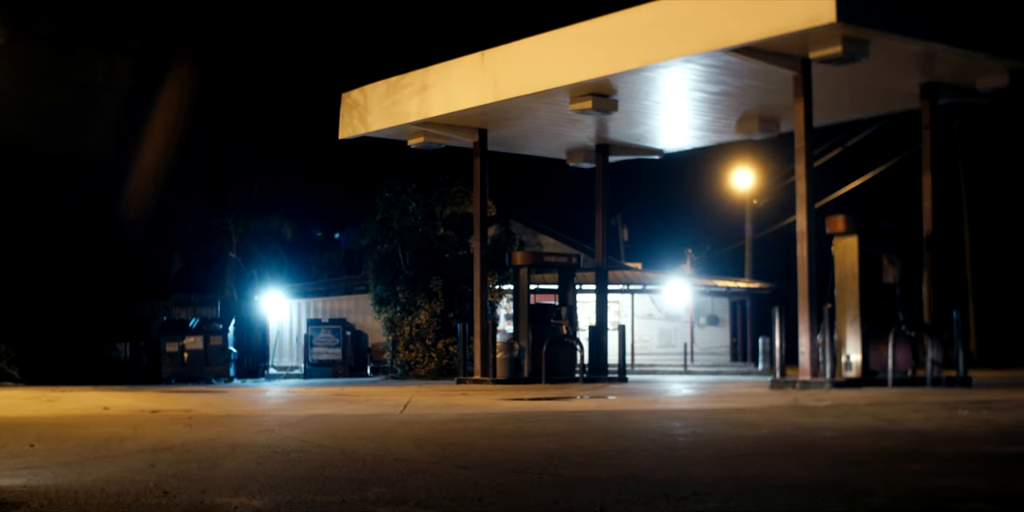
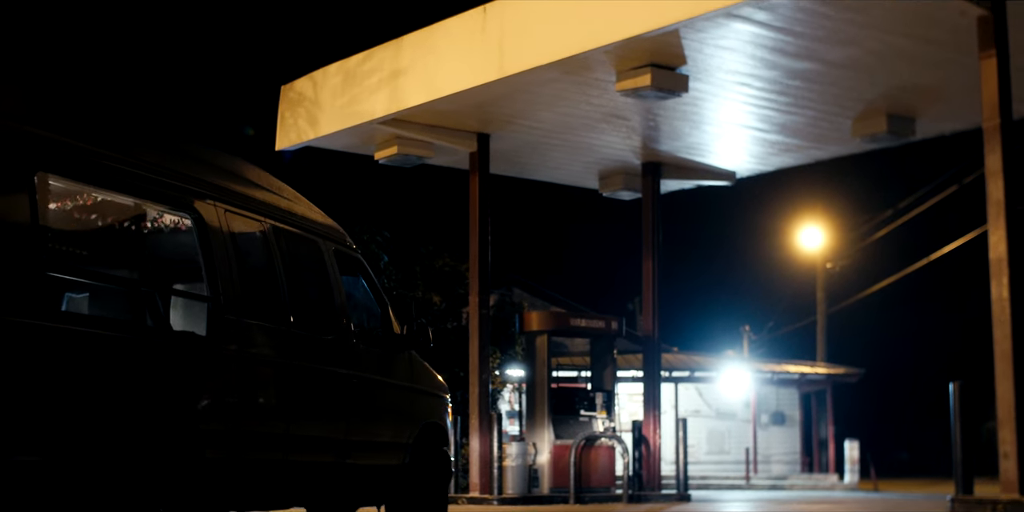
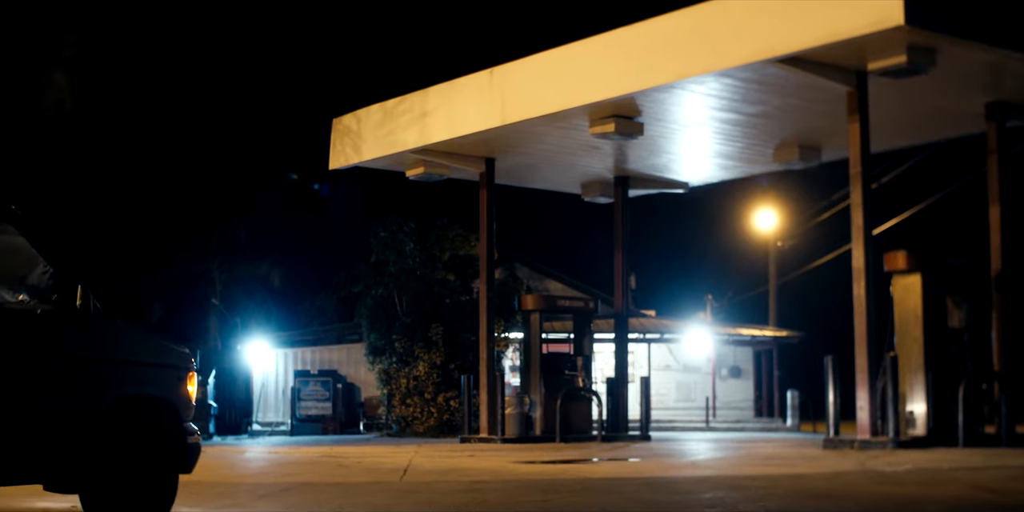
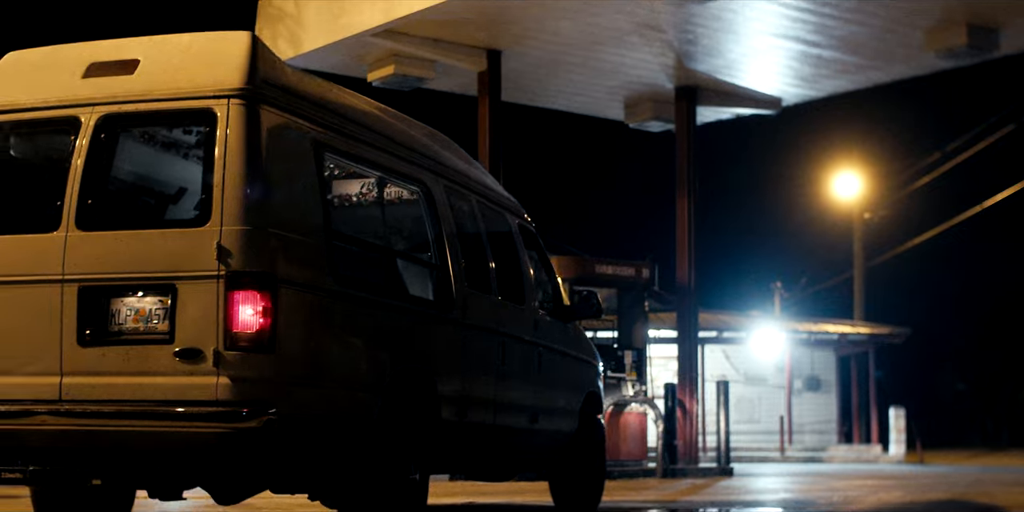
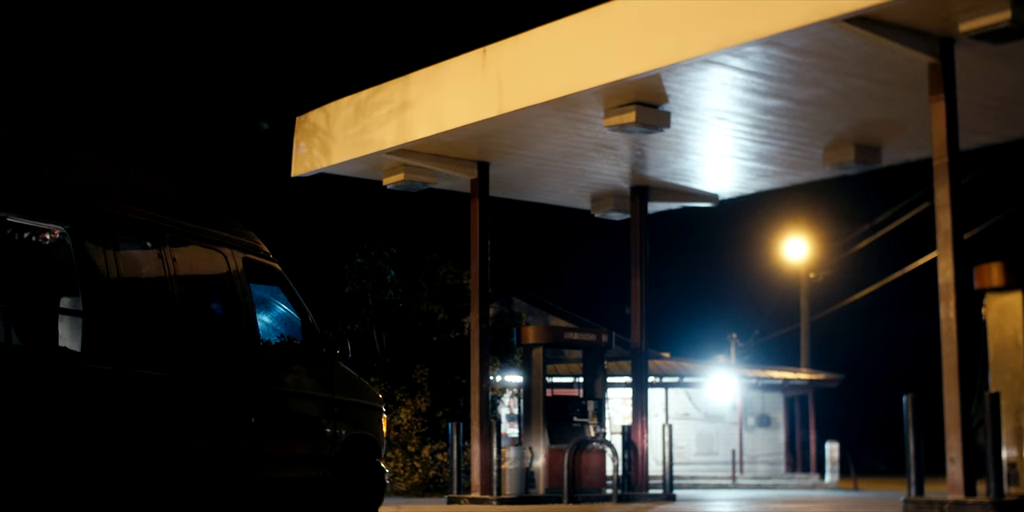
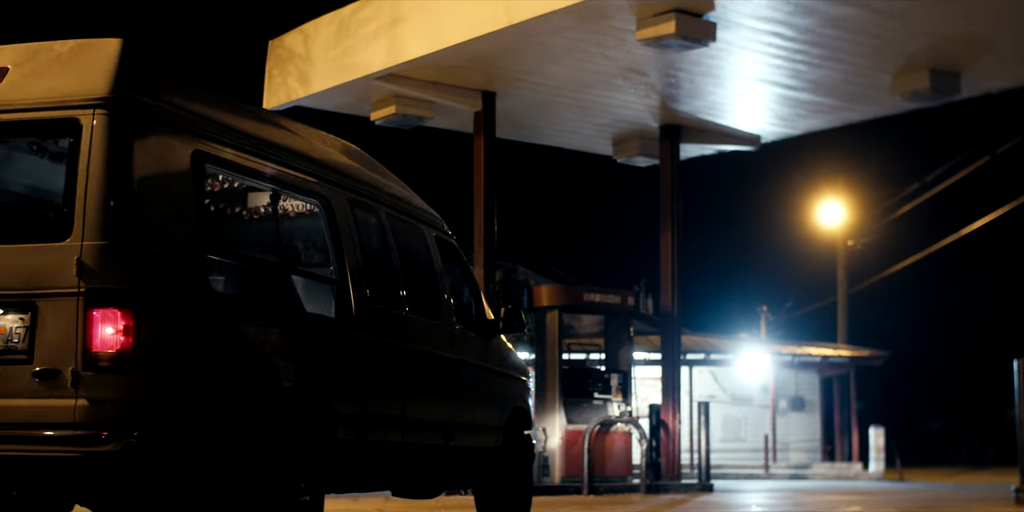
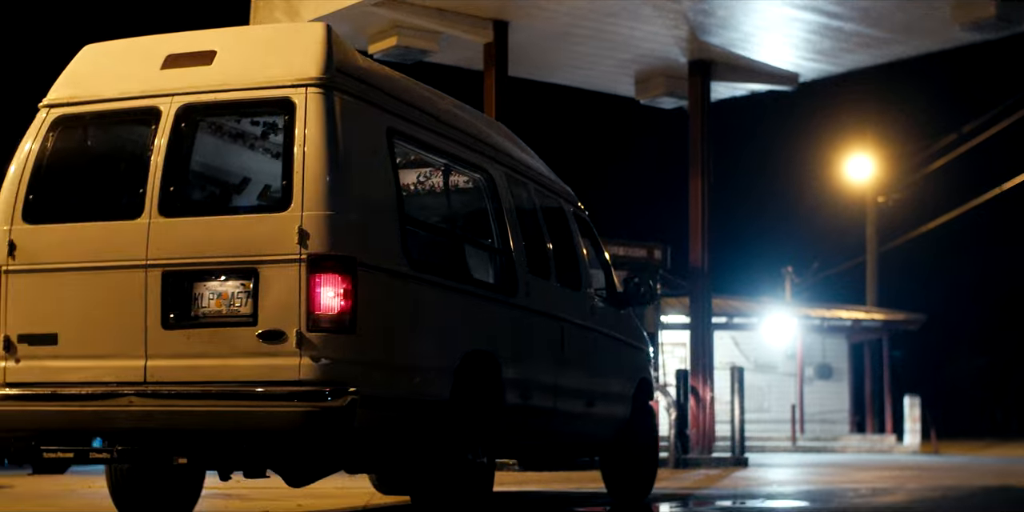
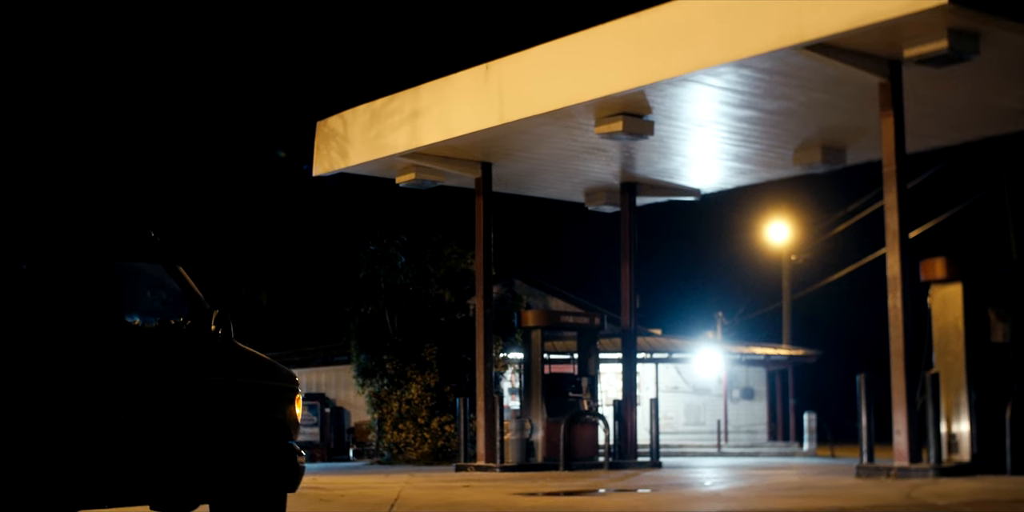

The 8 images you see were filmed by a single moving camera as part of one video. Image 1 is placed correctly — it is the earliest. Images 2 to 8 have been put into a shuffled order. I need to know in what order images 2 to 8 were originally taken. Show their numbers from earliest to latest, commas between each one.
3, 8, 5, 2, 6, 4, 7
